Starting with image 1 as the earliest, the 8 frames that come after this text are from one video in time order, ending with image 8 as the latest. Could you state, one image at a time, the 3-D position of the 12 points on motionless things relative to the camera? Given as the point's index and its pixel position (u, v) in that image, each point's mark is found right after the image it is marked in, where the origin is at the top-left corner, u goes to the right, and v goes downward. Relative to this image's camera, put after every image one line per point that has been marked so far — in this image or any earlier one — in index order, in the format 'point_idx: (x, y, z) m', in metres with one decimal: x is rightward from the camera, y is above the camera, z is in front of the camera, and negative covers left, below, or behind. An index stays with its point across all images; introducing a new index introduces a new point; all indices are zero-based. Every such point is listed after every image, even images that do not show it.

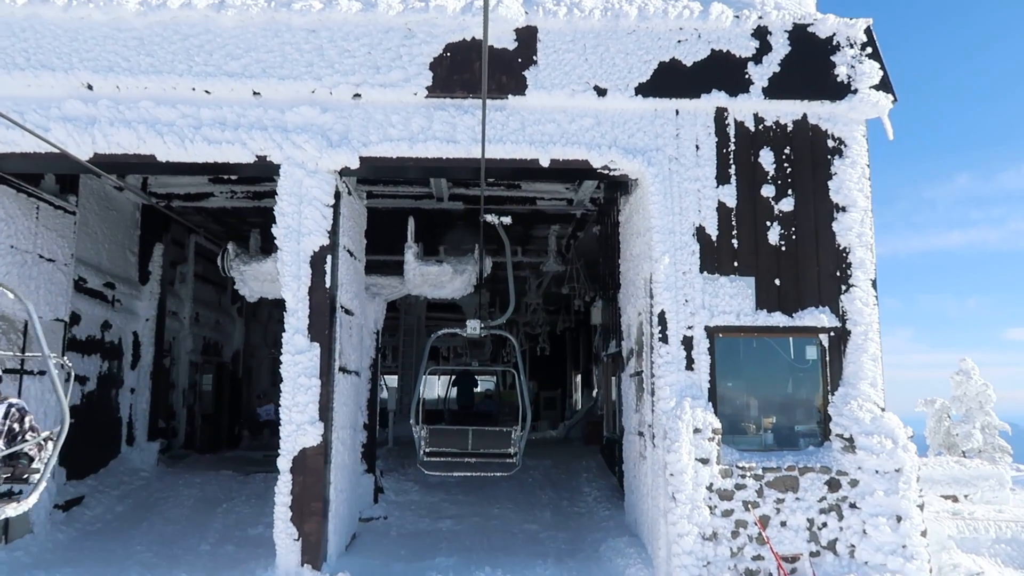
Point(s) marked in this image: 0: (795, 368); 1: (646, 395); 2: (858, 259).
0: (+2.3, -0.6, +6.2) m
1: (+1.1, -0.9, +6.4) m
2: (+2.8, +0.2, +6.2) m
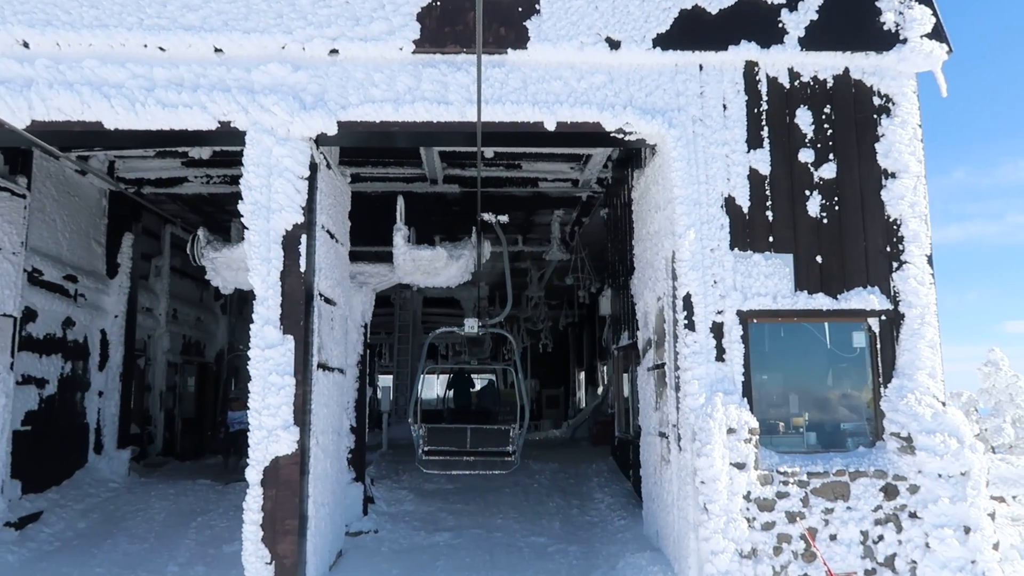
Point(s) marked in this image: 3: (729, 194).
0: (+2.3, -0.5, +5.4) m
1: (+1.1, -0.7, +5.6) m
2: (+2.8, +0.4, +5.4) m
3: (+1.5, +0.6, +5.4) m
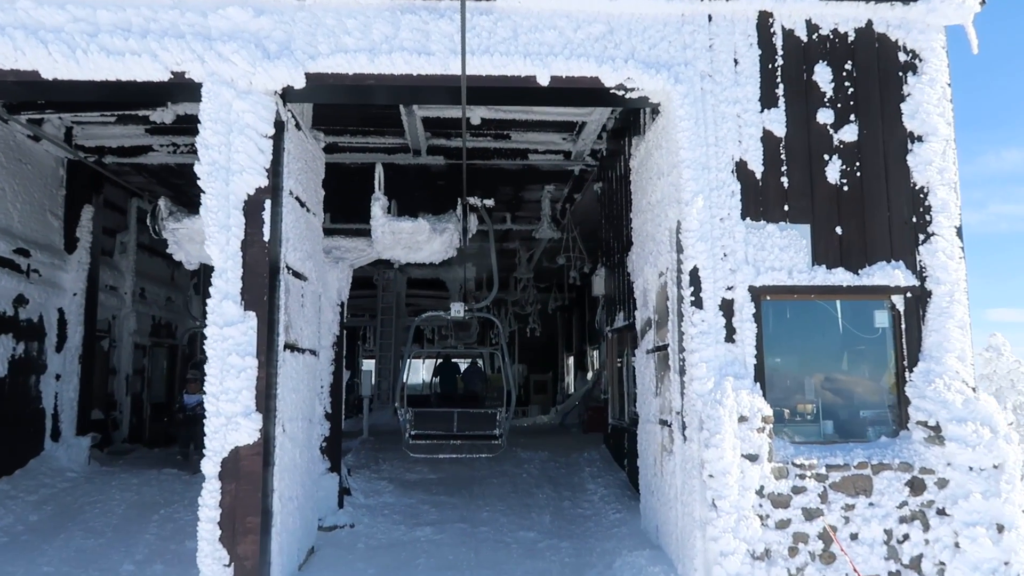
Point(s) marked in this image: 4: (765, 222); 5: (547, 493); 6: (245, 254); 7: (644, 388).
0: (+2.2, -0.3, +5.0) m
1: (+1.0, -0.6, +5.1) m
2: (+2.7, +0.6, +4.9) m
3: (+1.4, +0.8, +4.9) m
4: (+1.6, +0.4, +4.9) m
5: (+0.3, -1.9, +7.3) m
6: (-1.6, +0.2, +4.8) m
7: (+1.0, -0.8, +6.0) m
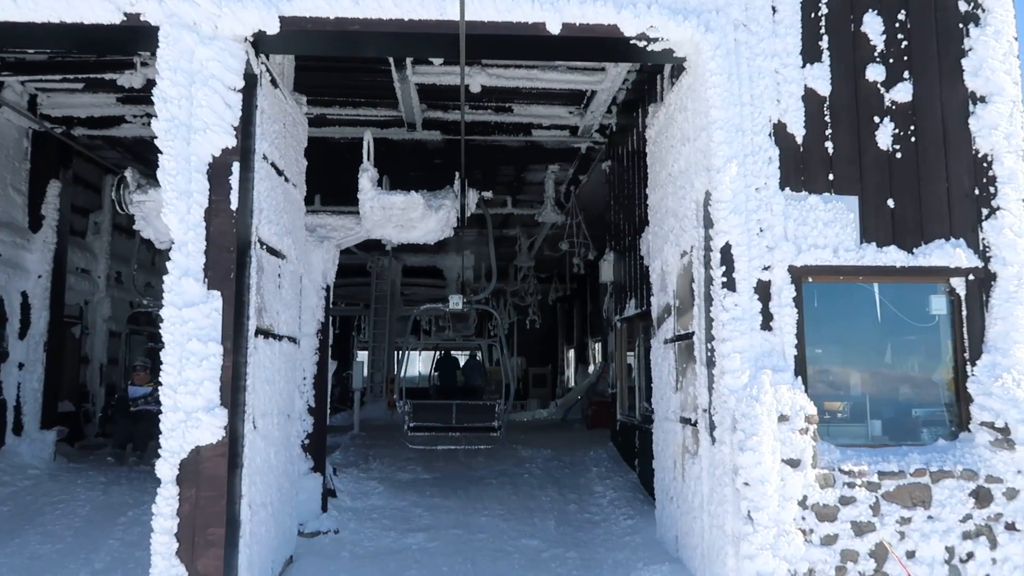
0: (+2.2, -0.2, +4.3) m
1: (+1.1, -0.5, +4.4) m
2: (+2.7, +0.7, +4.3) m
3: (+1.5, +0.9, +4.3) m
4: (+1.6, +0.5, +4.3) m
5: (+0.3, -1.8, +6.7) m
6: (-1.6, +0.3, +4.1) m
7: (+1.0, -0.7, +5.4) m
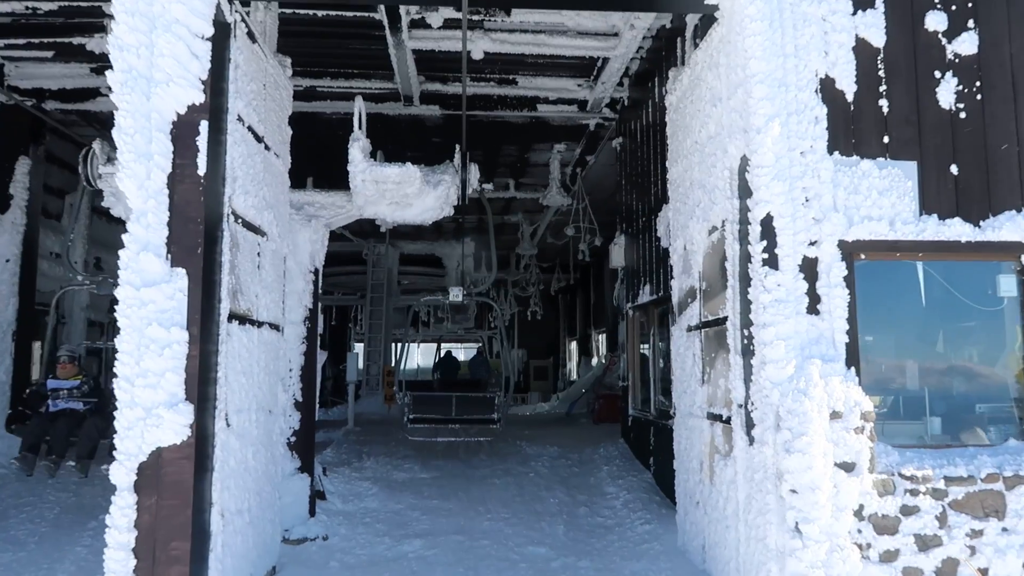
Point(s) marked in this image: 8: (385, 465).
0: (+2.3, -0.1, +3.8) m
1: (+1.1, -0.4, +3.9) m
2: (+2.8, +0.8, +3.8) m
3: (+1.5, +1.0, +3.7) m
4: (+1.7, +0.6, +3.7) m
5: (+0.4, -1.7, +6.2) m
6: (-1.6, +0.4, +3.6) m
7: (+1.1, -0.5, +4.9) m
8: (-1.1, -1.6, +6.9) m
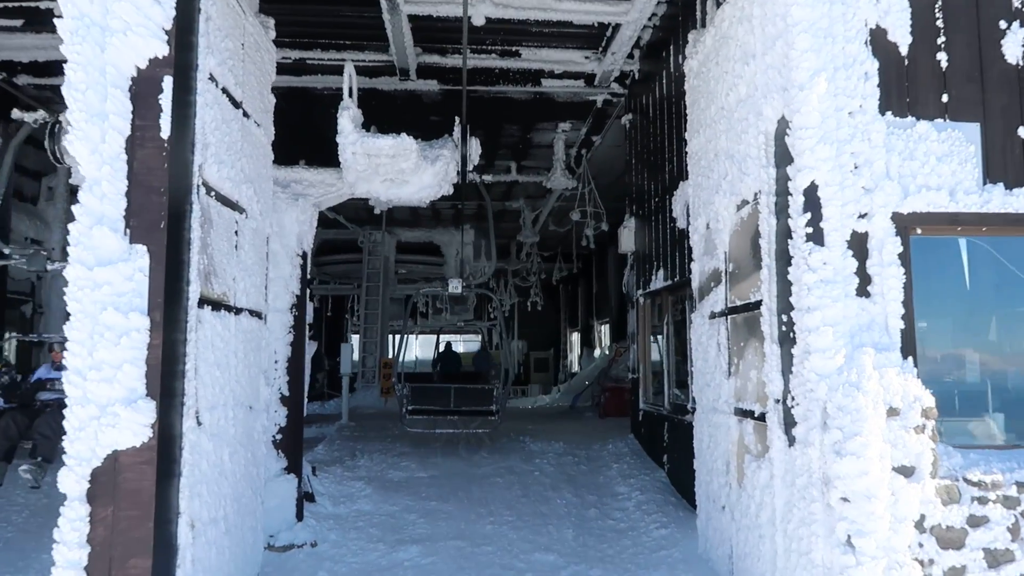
0: (+2.3, 0.0, +3.4) m
1: (+1.1, -0.3, +3.5) m
2: (+2.8, +0.8, +3.3) m
3: (+1.5, +1.1, +3.3) m
4: (+1.7, +0.7, +3.3) m
5: (+0.4, -1.5, +5.7) m
6: (-1.5, +0.5, +3.1) m
7: (+1.1, -0.4, +4.4) m
8: (-1.1, -1.5, +6.5) m
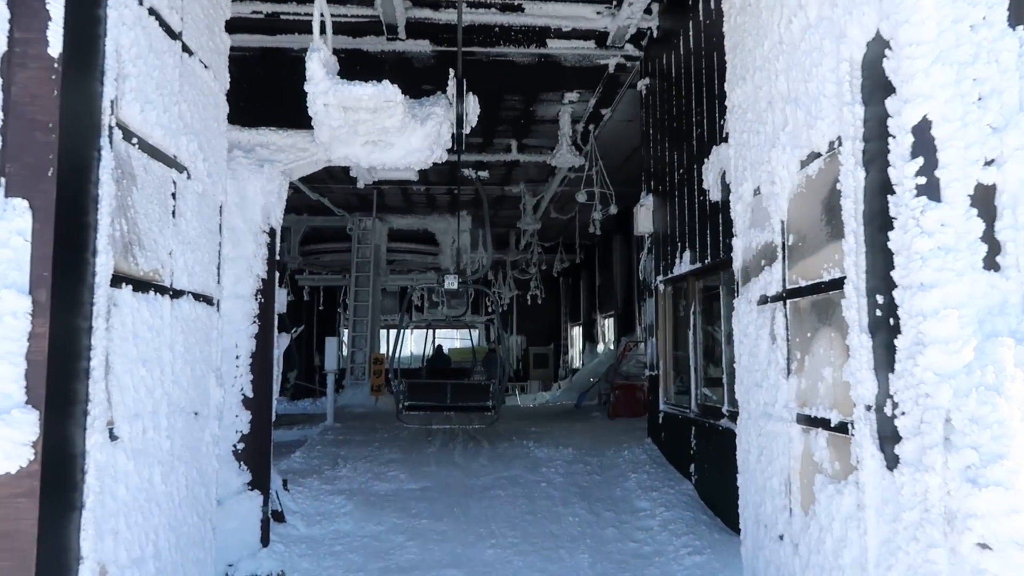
0: (+2.3, +0.1, +2.6) m
1: (+1.2, -0.2, +2.7) m
2: (+2.9, +0.9, +2.5) m
3: (+1.6, +1.2, +2.5) m
4: (+1.7, +0.8, +2.5) m
5: (+0.4, -1.4, +4.9) m
6: (-1.5, +0.6, +2.3) m
7: (+1.1, -0.3, +3.6) m
8: (-1.1, -1.3, +5.7) m
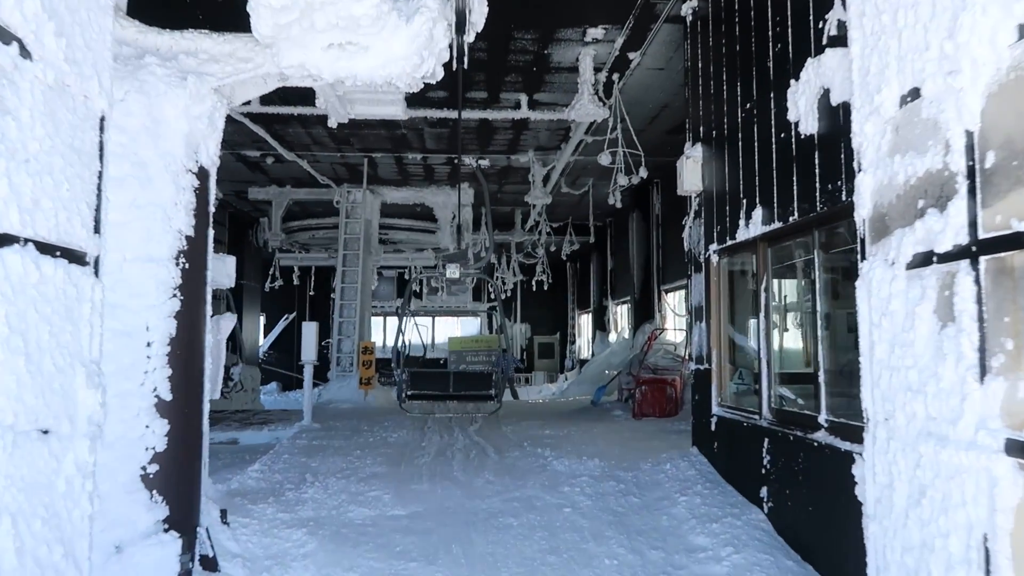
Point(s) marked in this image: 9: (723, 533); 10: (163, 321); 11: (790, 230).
0: (+2.4, +0.2, +1.3) m
1: (+1.2, 0.0, +1.4) m
2: (+2.9, +1.1, +1.3) m
3: (+1.7, +1.3, +1.2) m
4: (+1.8, +0.9, +1.2) m
5: (+0.5, -1.3, +3.7) m
6: (-1.4, +0.7, +1.1) m
7: (+1.2, -0.2, +2.4) m
8: (-1.0, -1.2, +4.4) m
9: (+1.0, -1.2, +3.8) m
10: (-1.4, -0.1, +3.1) m
11: (+1.3, +0.3, +3.8) m
